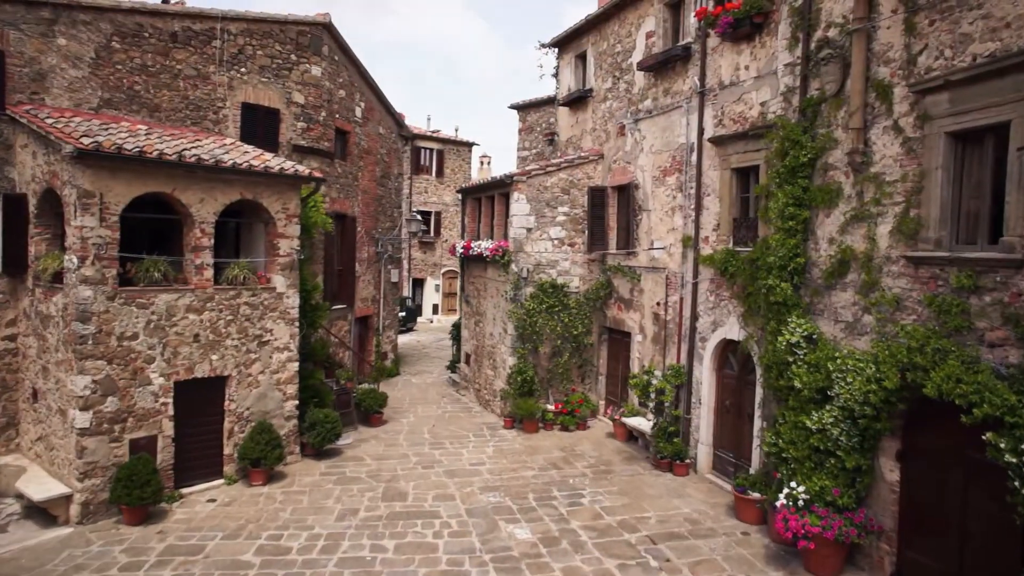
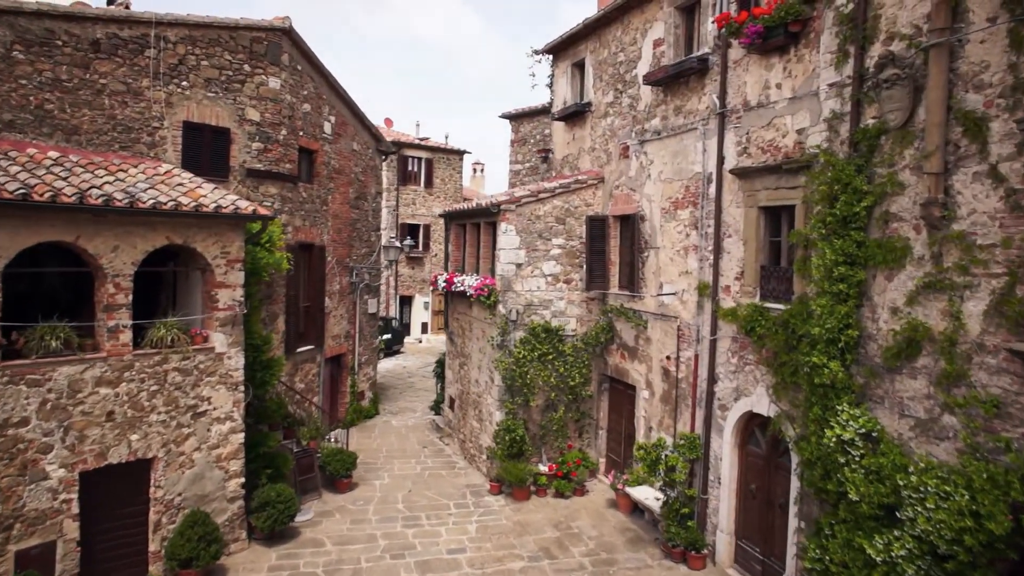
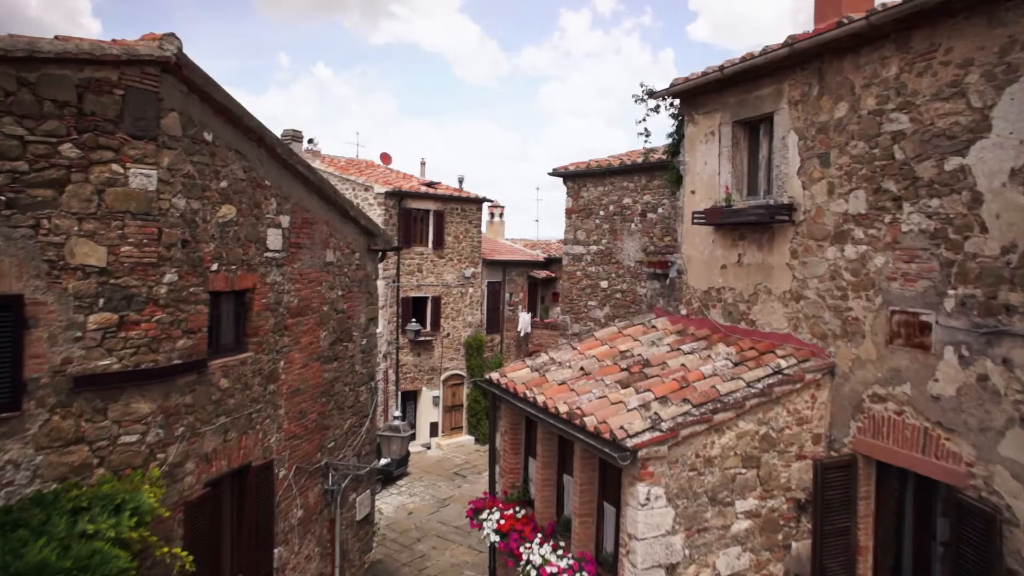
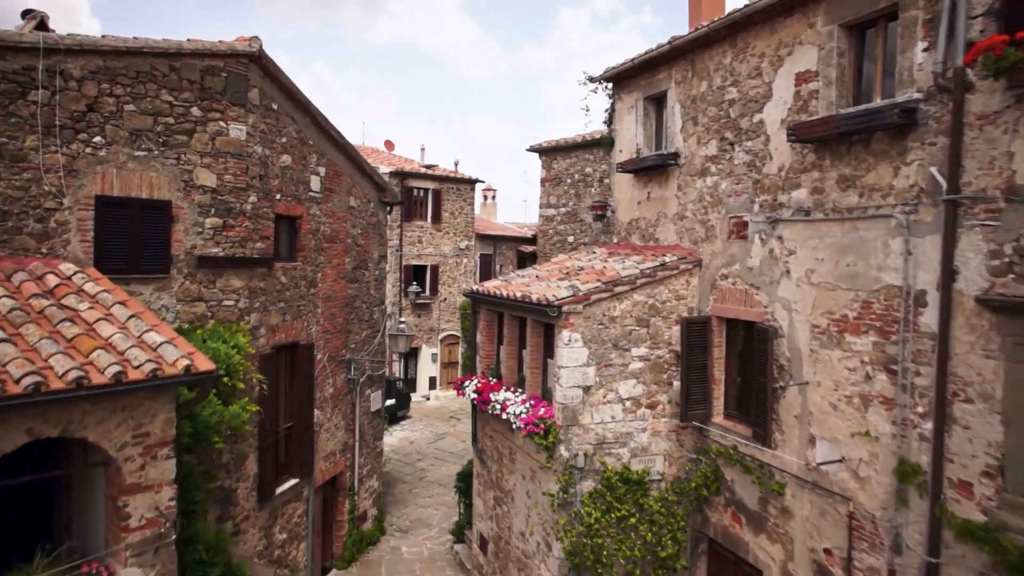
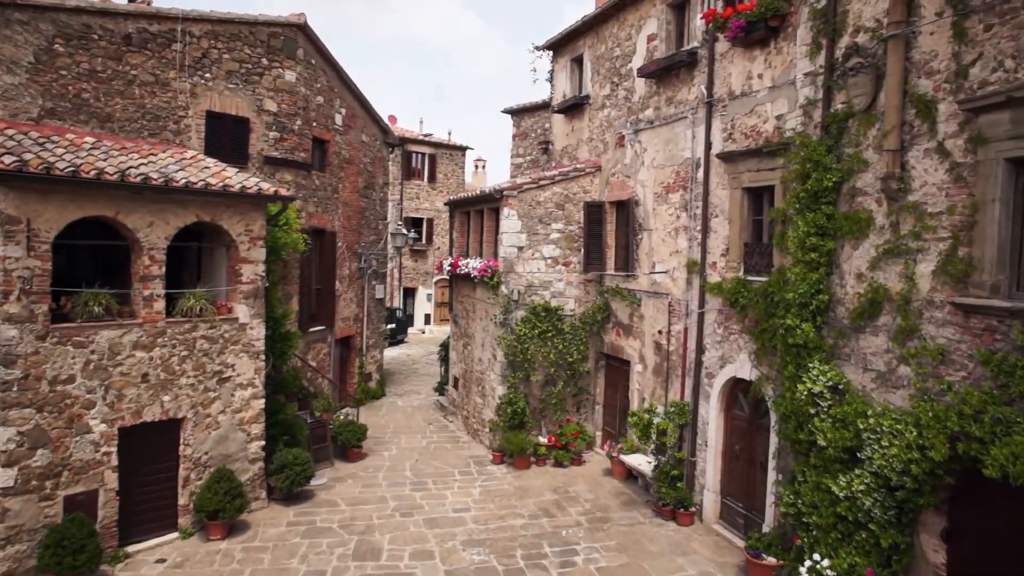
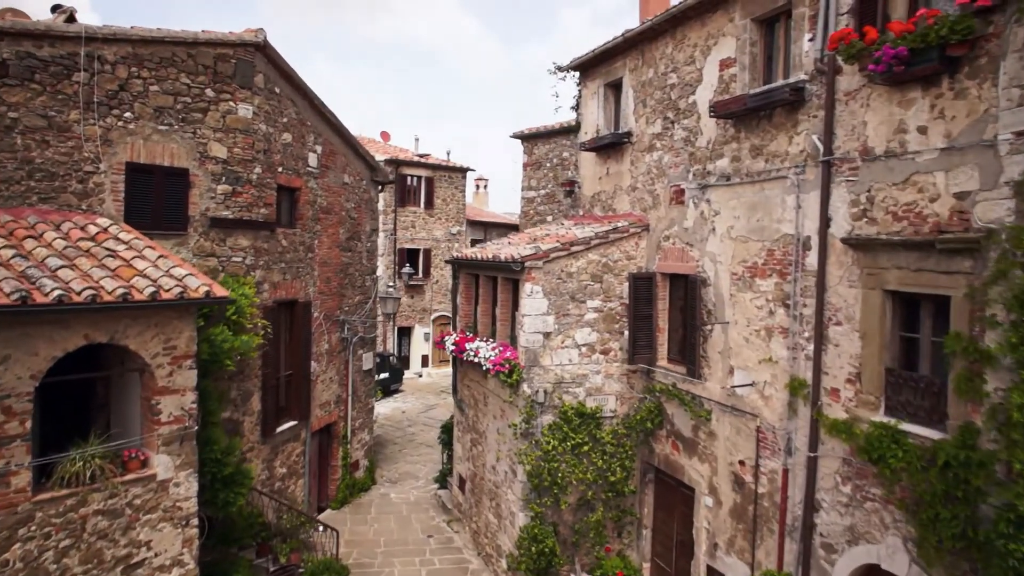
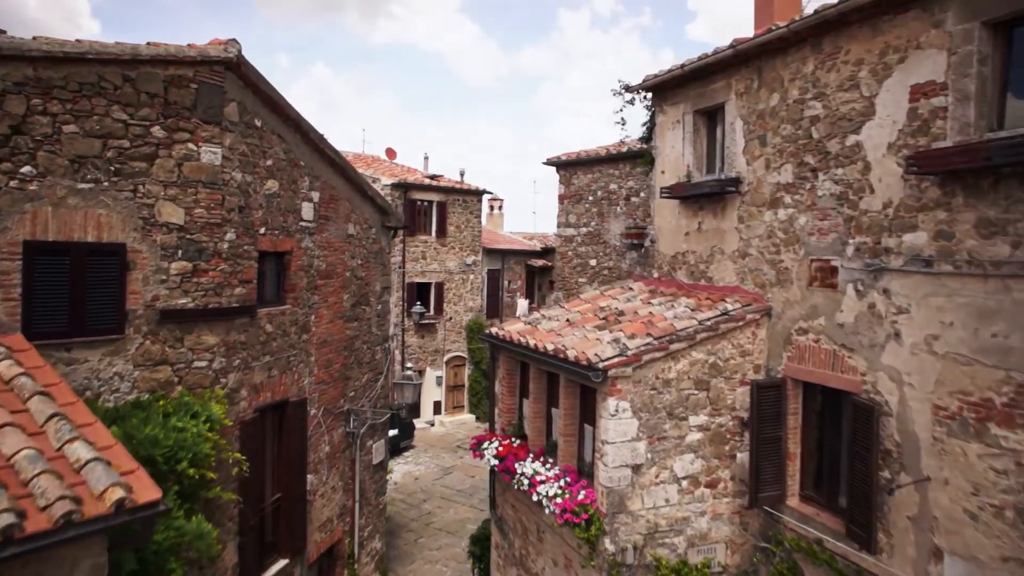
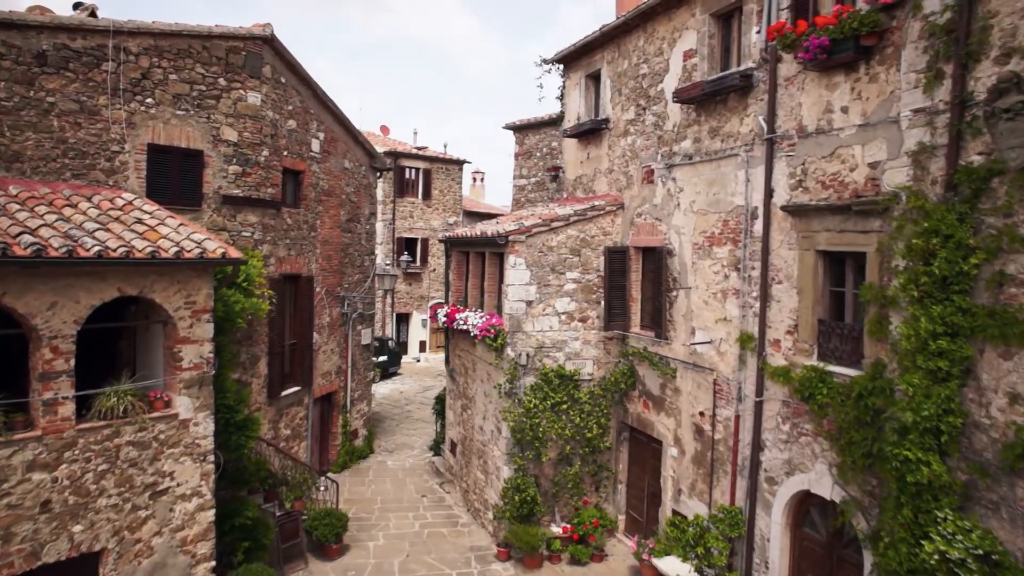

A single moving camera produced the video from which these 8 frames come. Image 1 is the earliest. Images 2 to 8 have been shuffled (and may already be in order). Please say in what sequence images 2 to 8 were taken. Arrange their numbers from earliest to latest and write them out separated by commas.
5, 2, 8, 6, 4, 7, 3
